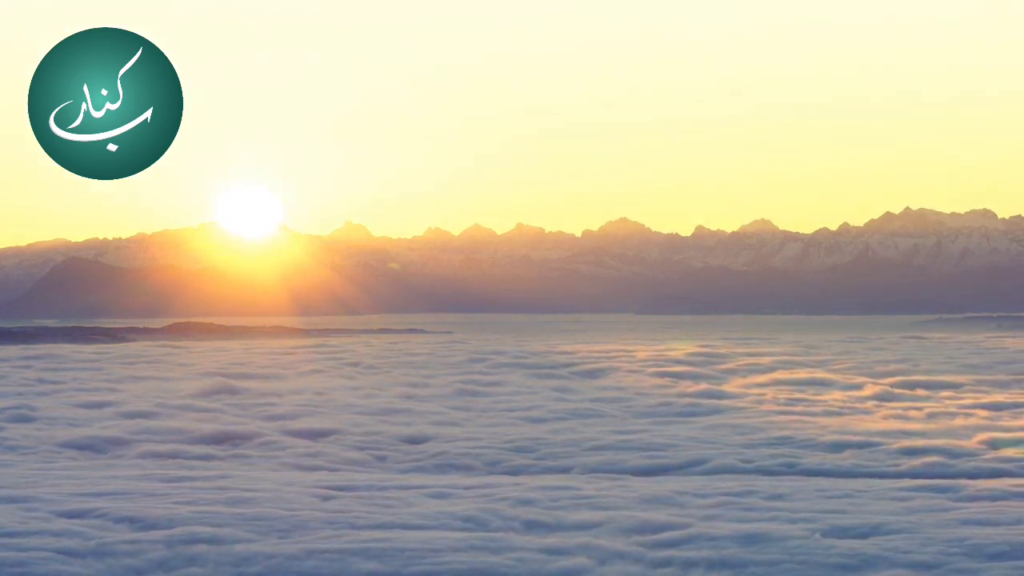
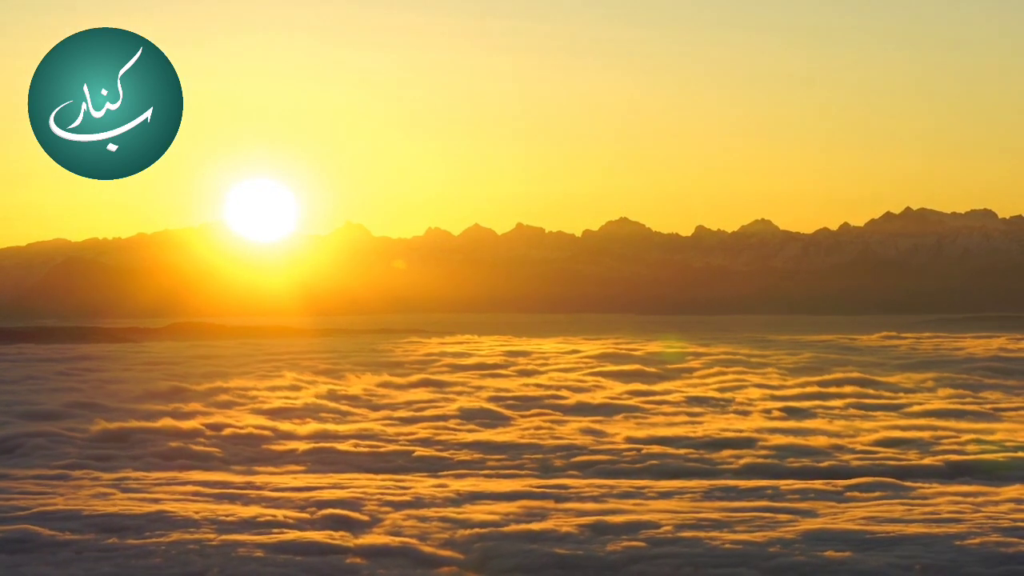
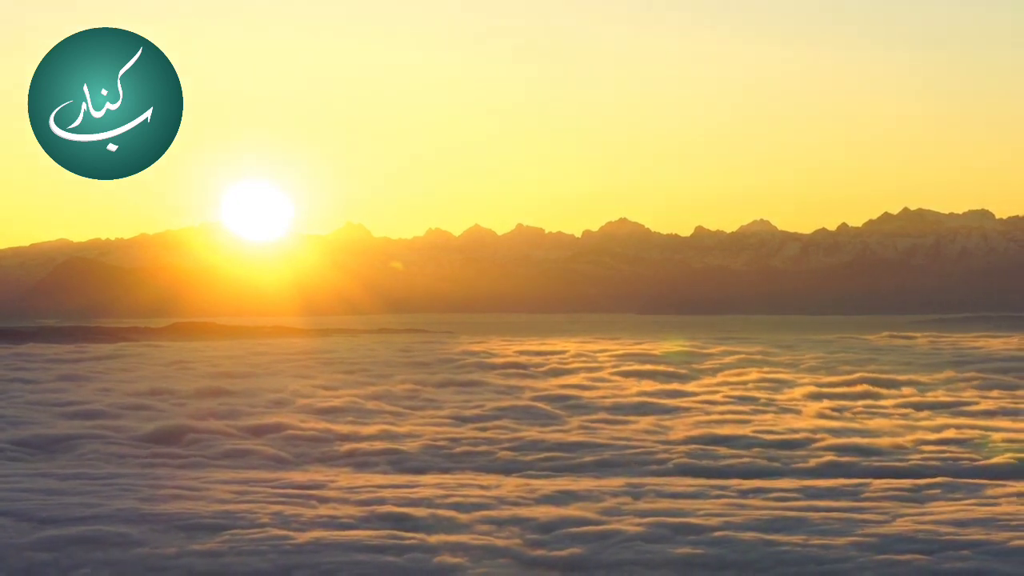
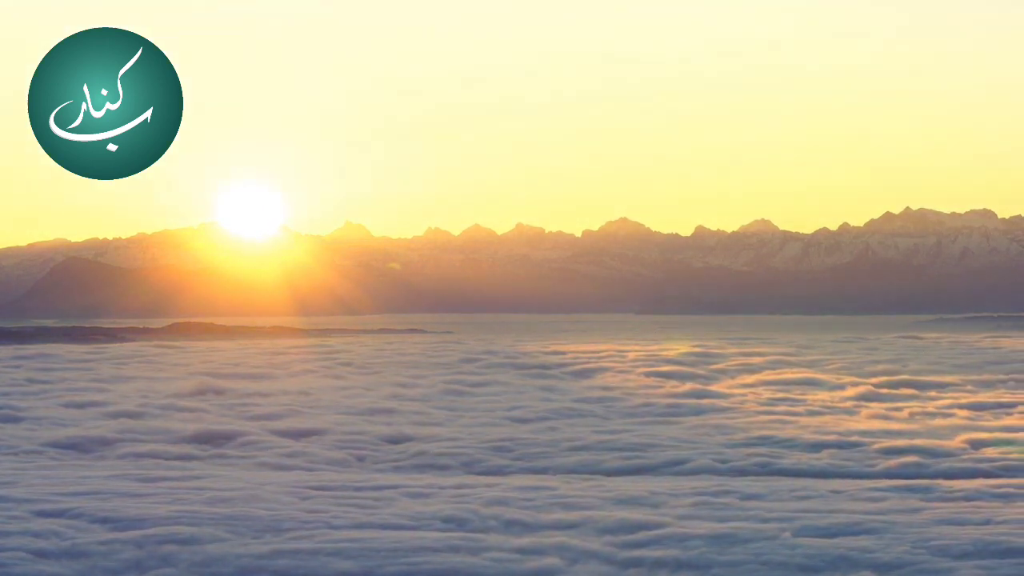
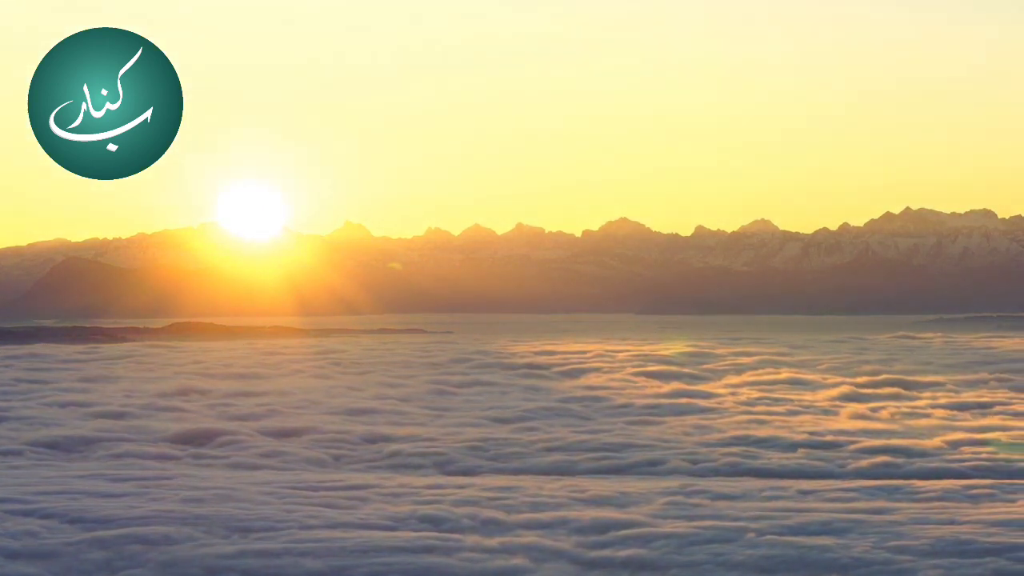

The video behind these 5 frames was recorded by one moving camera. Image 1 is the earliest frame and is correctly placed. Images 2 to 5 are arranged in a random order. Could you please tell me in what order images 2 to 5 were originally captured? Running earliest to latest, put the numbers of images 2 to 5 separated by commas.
4, 5, 3, 2
